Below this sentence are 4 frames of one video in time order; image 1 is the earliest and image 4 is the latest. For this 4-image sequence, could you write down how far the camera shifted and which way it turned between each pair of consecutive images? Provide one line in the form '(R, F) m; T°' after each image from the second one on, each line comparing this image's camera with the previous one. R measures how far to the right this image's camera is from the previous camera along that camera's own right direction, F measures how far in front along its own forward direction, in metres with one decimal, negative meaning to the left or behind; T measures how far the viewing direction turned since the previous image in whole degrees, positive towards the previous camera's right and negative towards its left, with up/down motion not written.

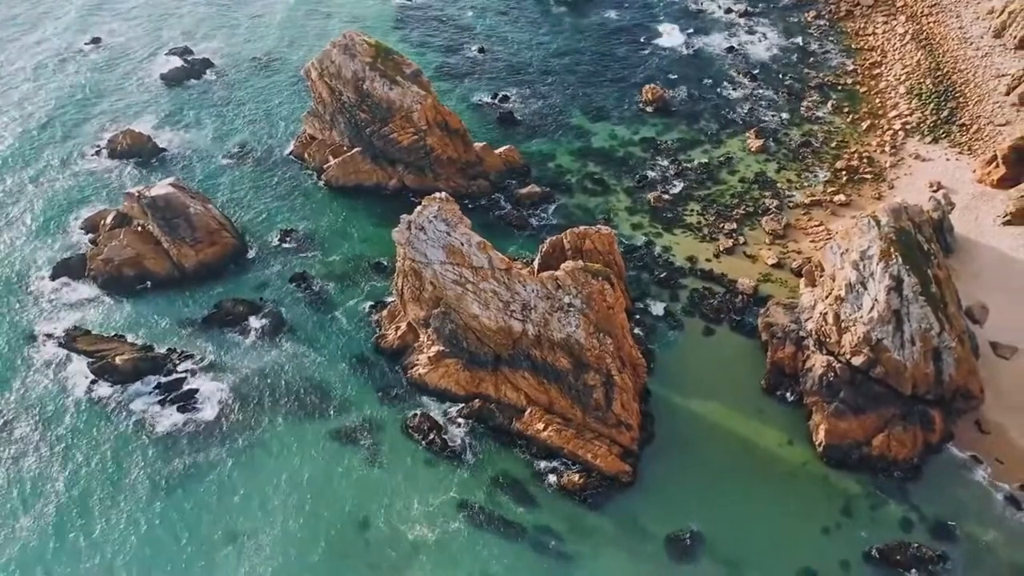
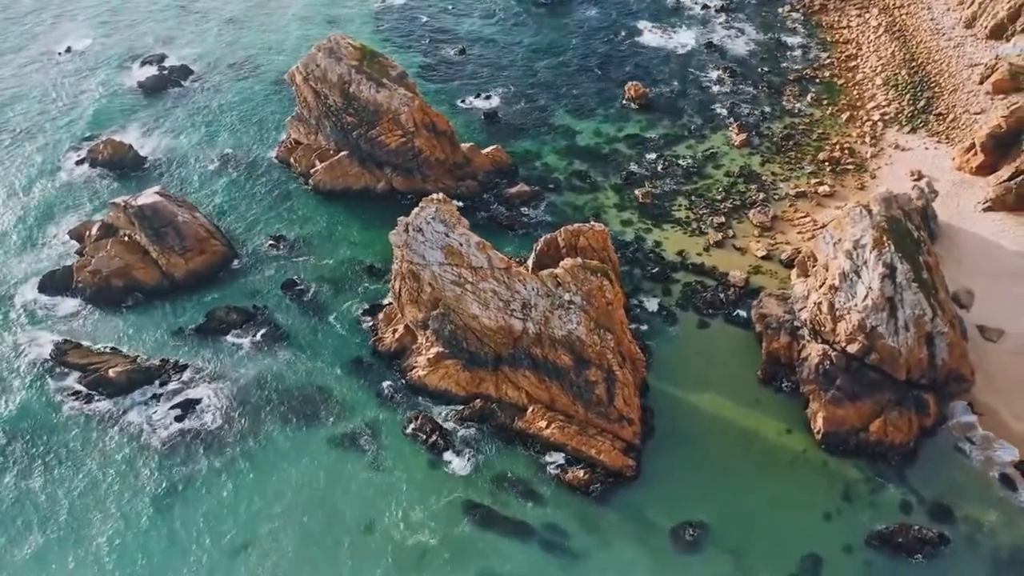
(-1.2, -0.1) m; +2°
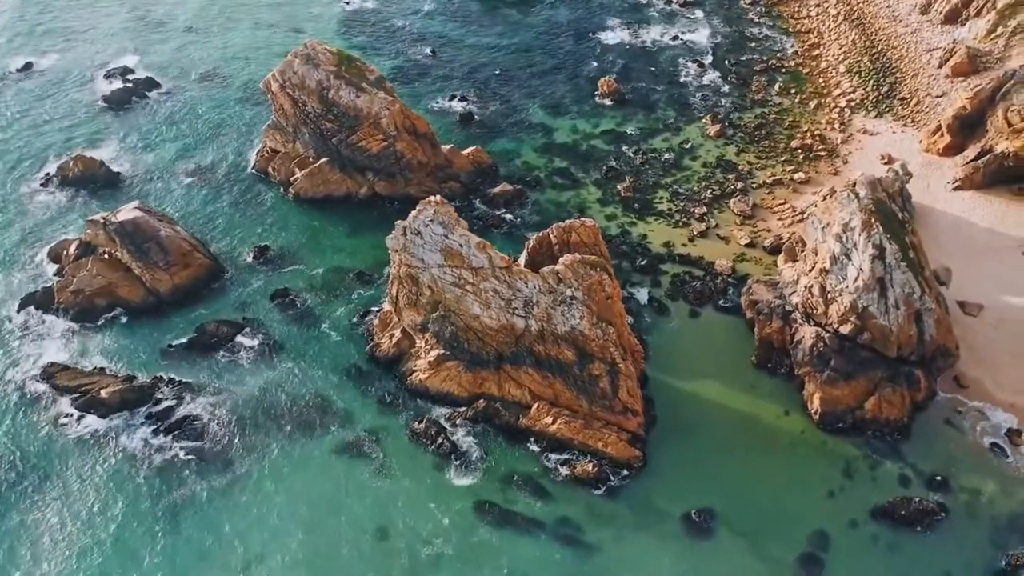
(-2.0, -0.1) m; +3°
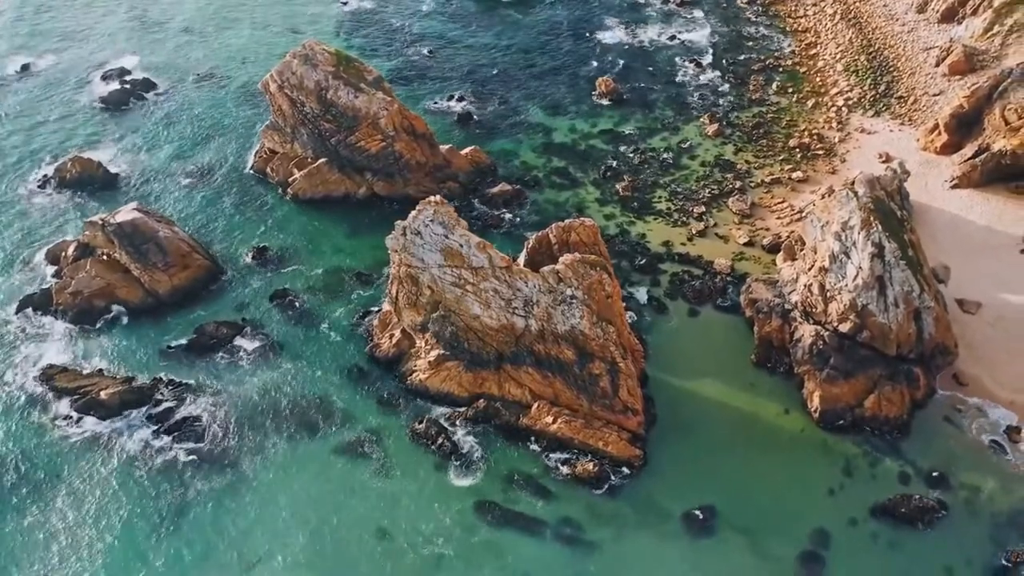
(-0.1, 0.0) m; 0°
